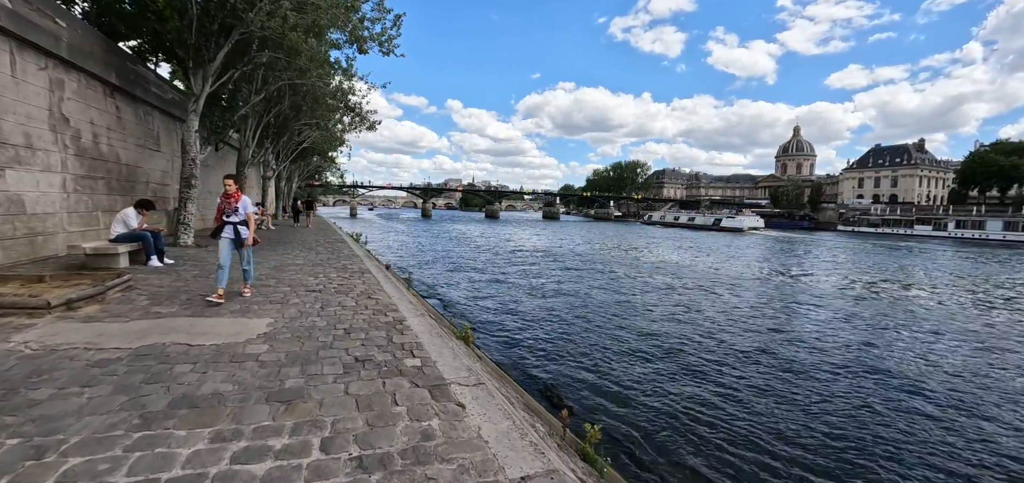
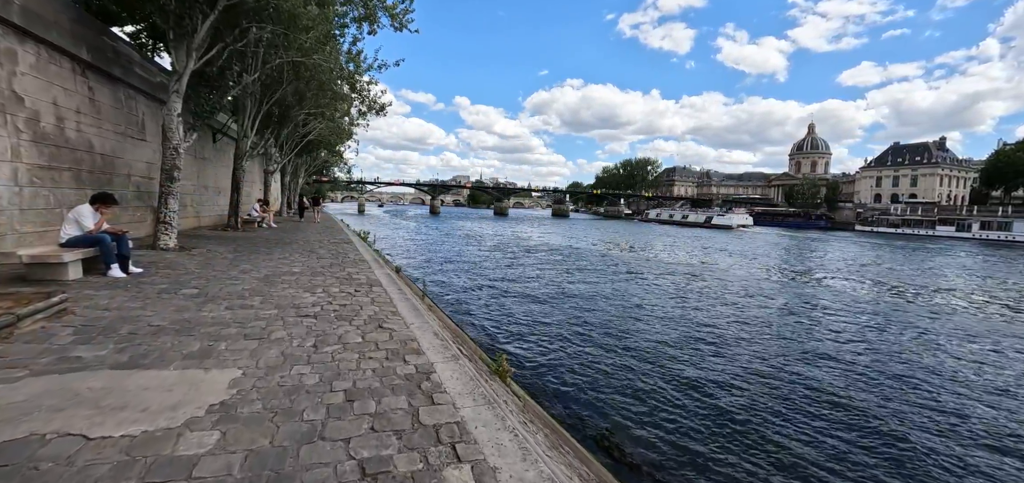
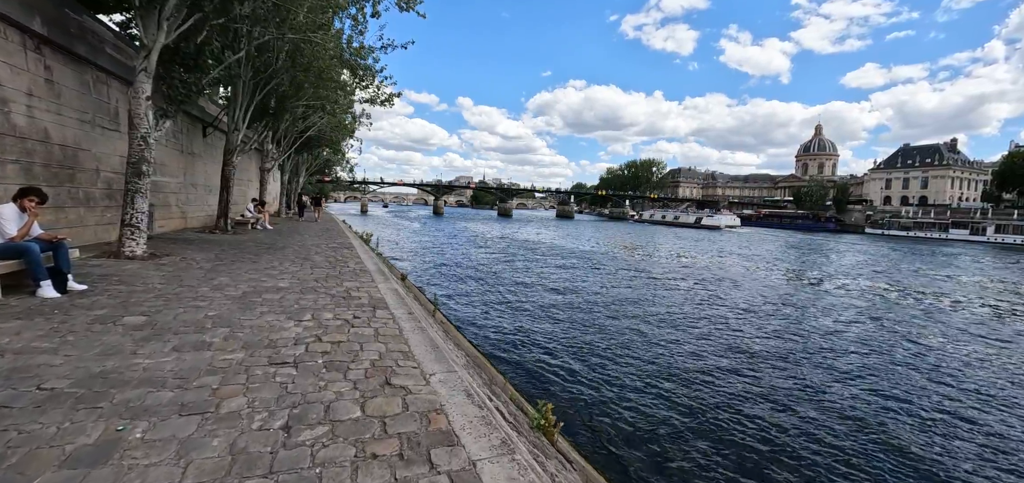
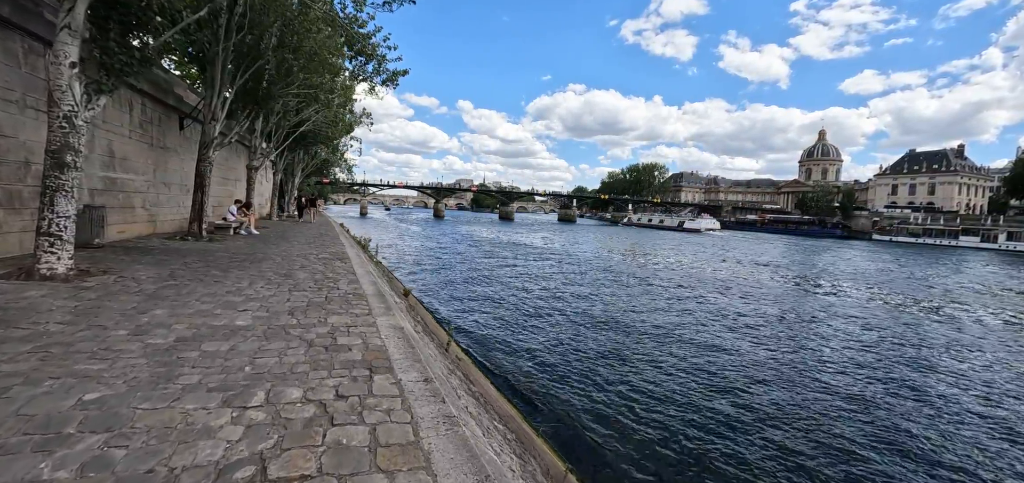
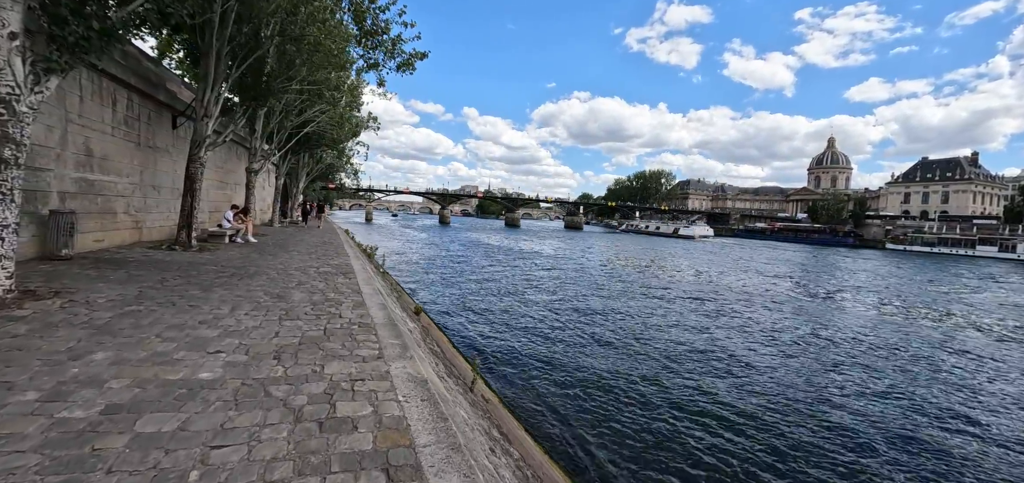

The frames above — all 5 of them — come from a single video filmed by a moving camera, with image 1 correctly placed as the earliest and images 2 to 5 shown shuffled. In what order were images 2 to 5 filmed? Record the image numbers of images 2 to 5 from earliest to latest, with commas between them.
2, 3, 4, 5
